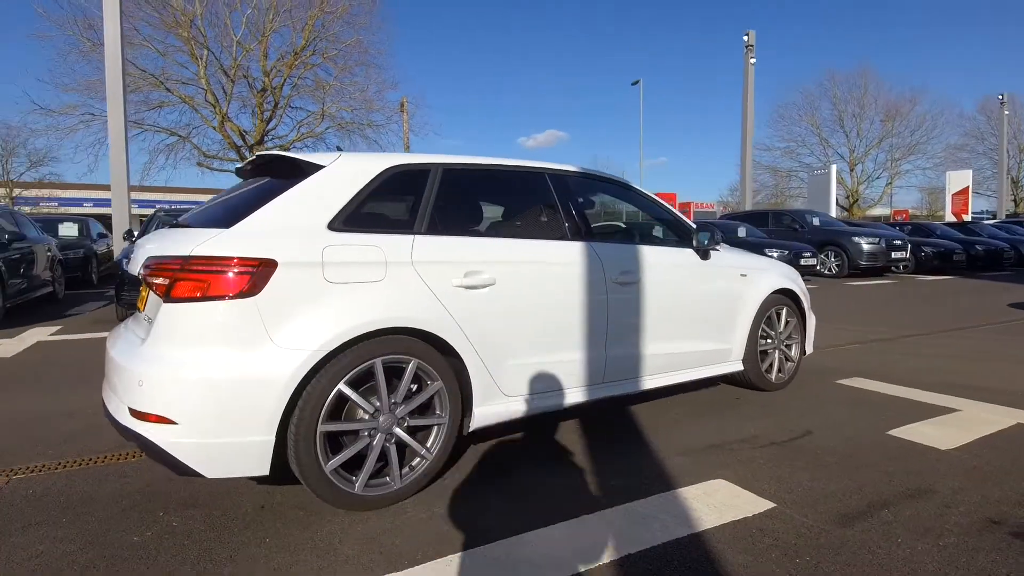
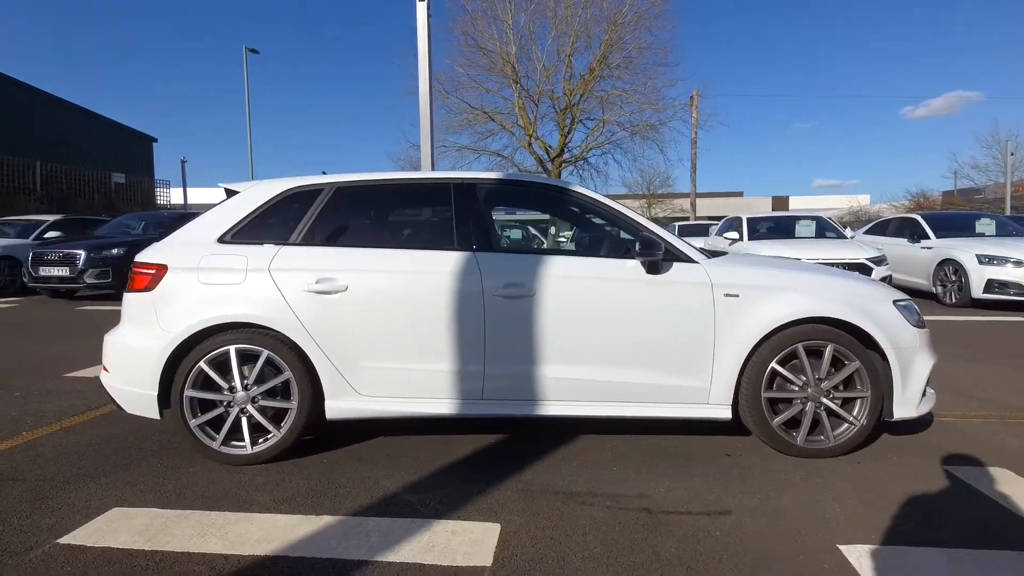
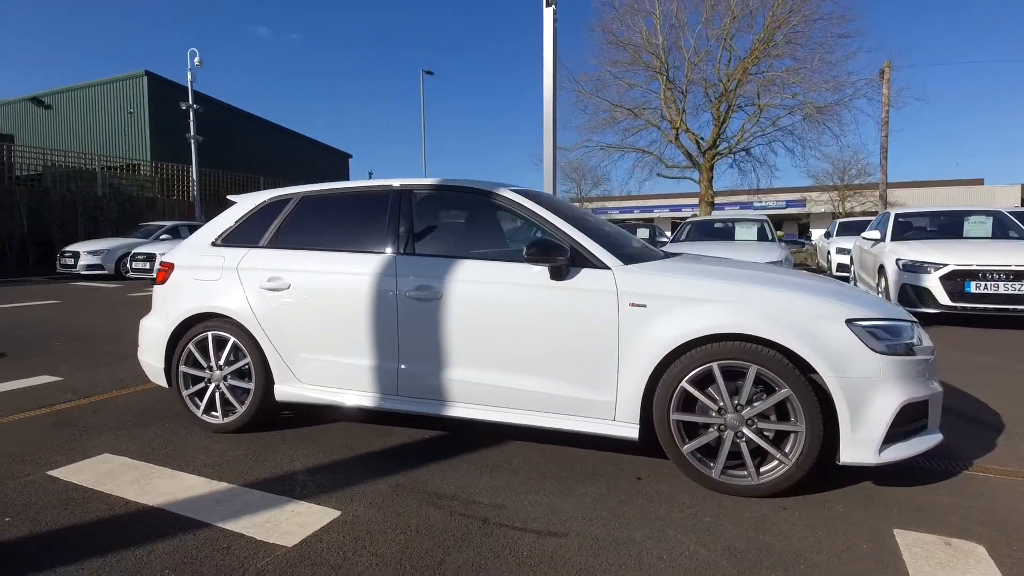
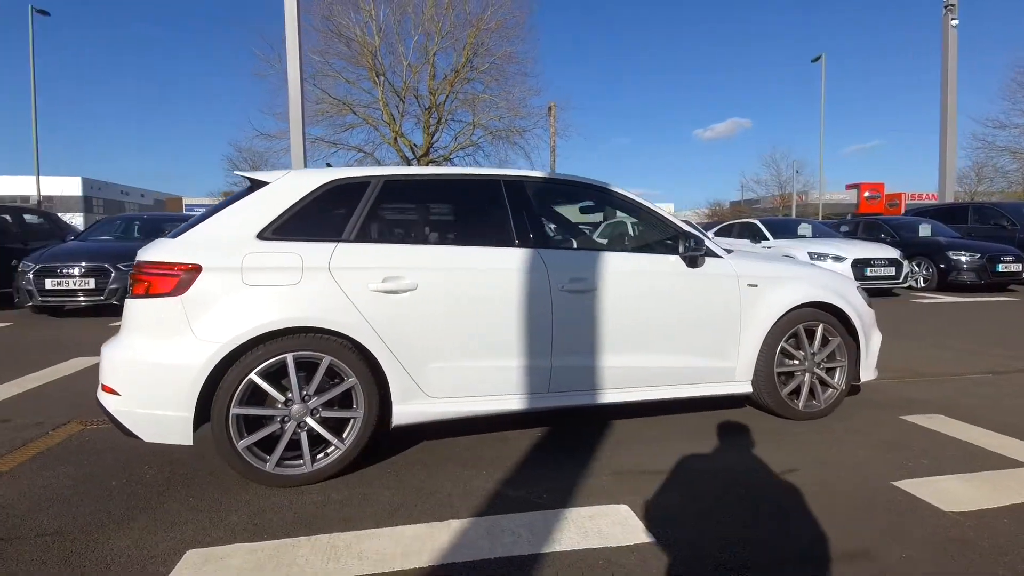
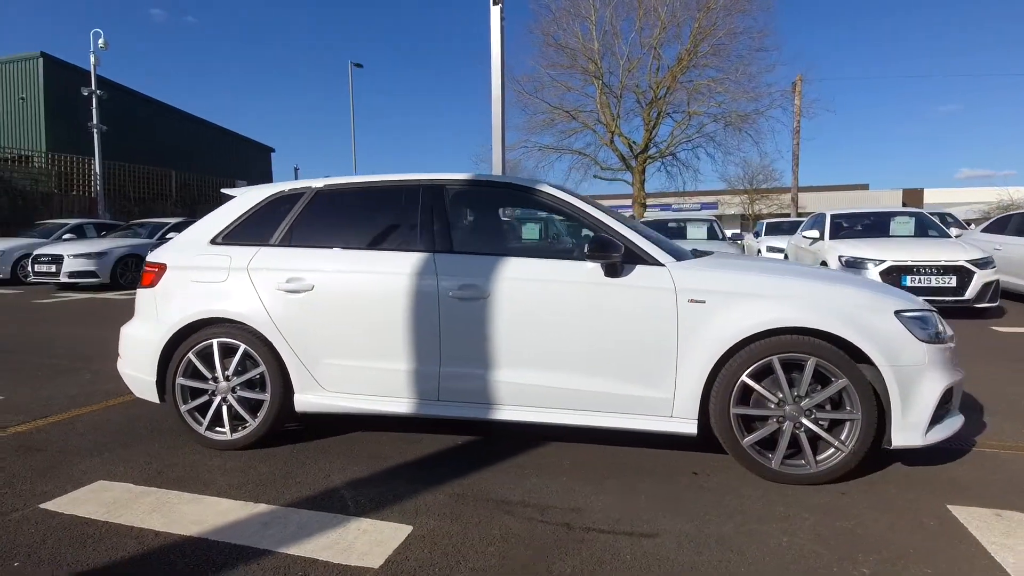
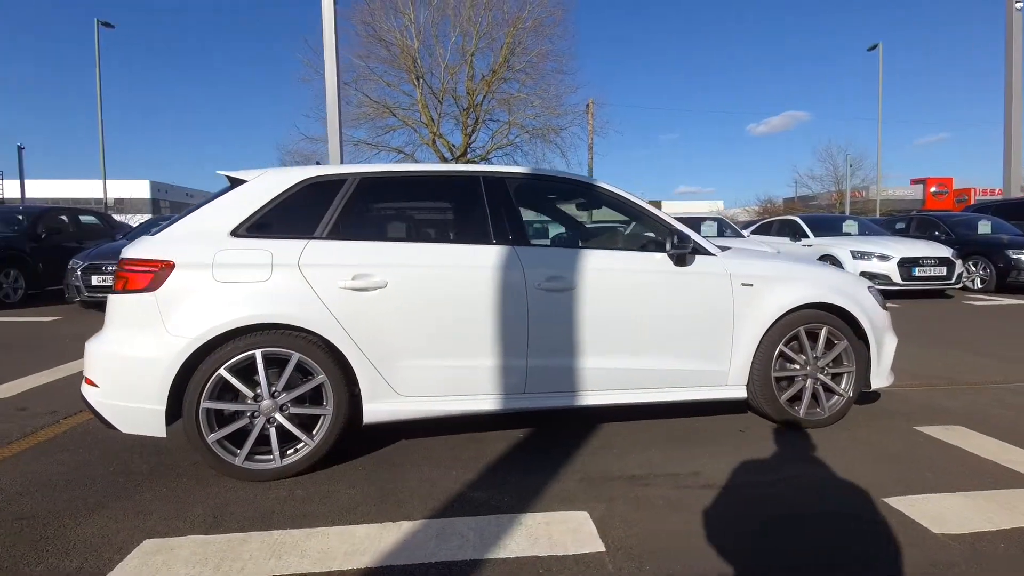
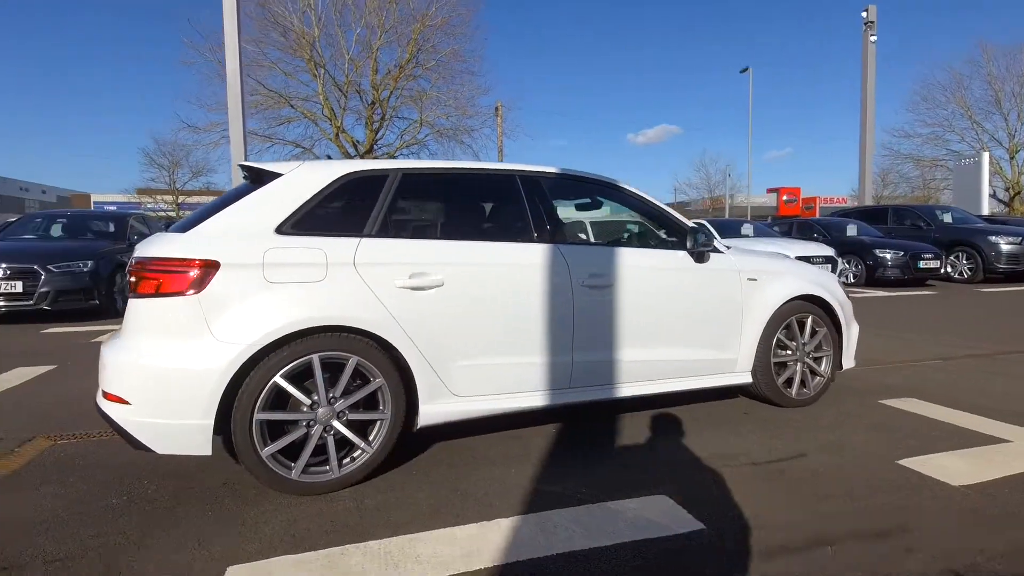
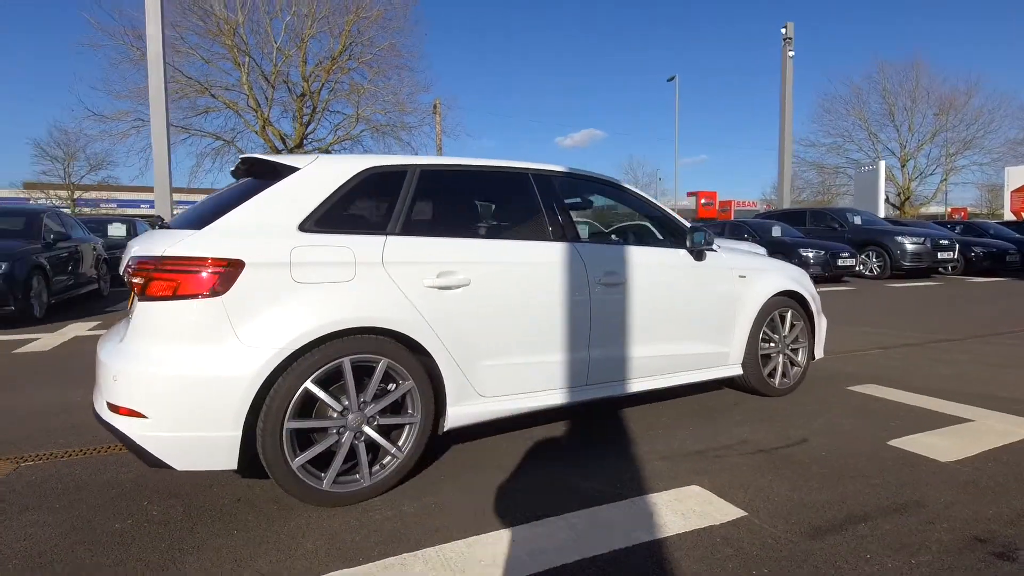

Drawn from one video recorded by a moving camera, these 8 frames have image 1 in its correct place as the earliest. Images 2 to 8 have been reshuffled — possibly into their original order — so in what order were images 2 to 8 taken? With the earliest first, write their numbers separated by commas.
8, 7, 4, 6, 2, 5, 3
